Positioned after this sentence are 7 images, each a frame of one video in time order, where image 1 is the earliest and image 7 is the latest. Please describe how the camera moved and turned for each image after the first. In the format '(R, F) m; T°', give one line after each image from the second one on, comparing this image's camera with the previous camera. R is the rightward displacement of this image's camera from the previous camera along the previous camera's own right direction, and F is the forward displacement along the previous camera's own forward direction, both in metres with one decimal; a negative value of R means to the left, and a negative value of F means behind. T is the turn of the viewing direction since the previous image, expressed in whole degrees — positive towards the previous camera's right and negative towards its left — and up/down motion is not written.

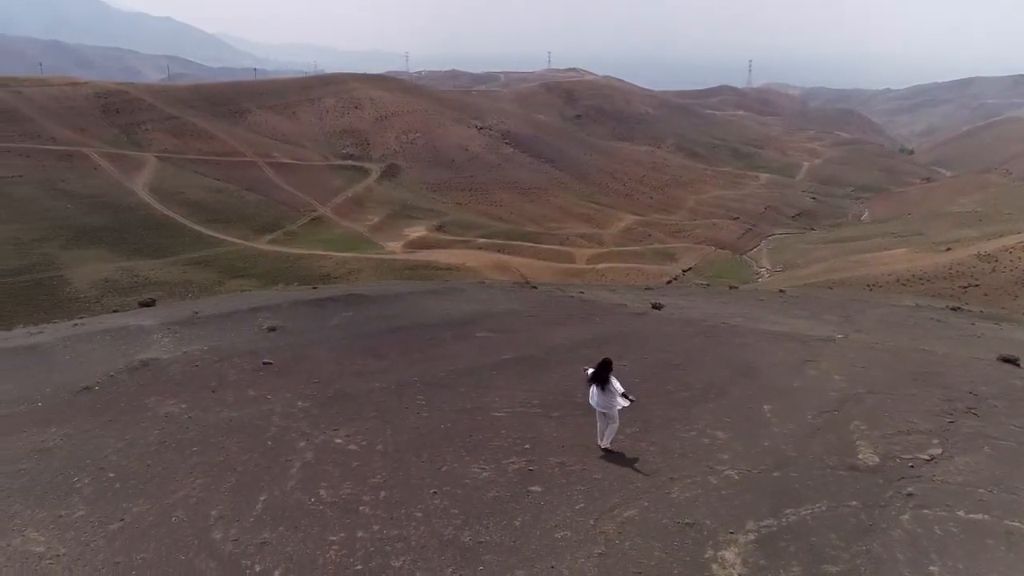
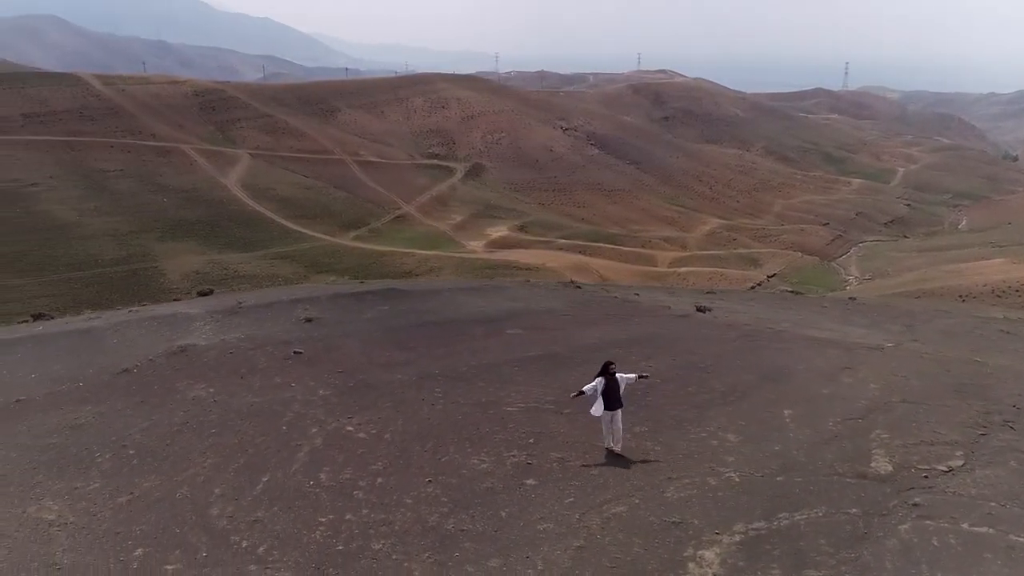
(+0.7, -0.1) m; -5°
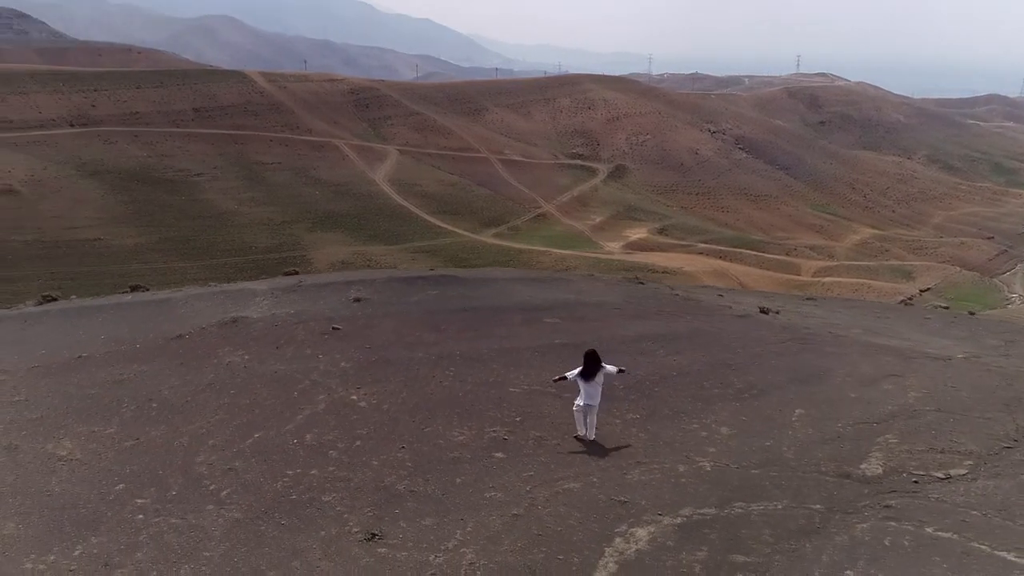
(+1.5, -0.3) m; -9°
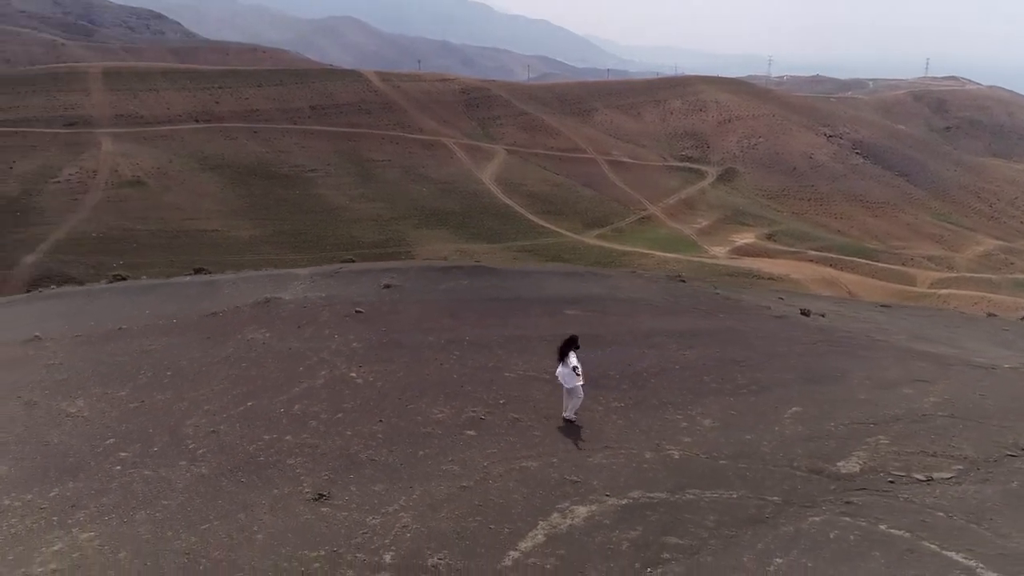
(+1.3, -0.3) m; -6°
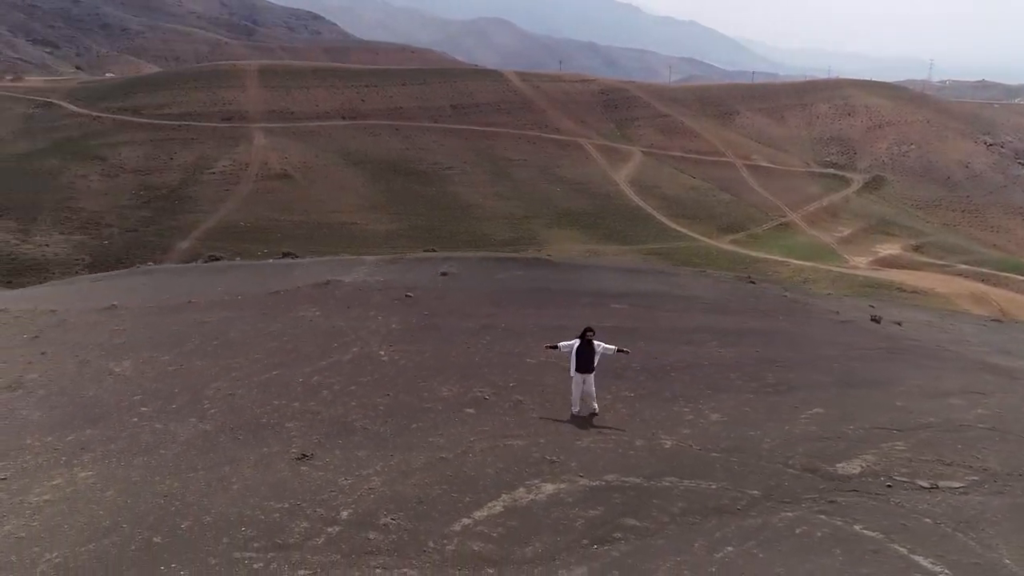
(+1.3, -0.2) m; -8°
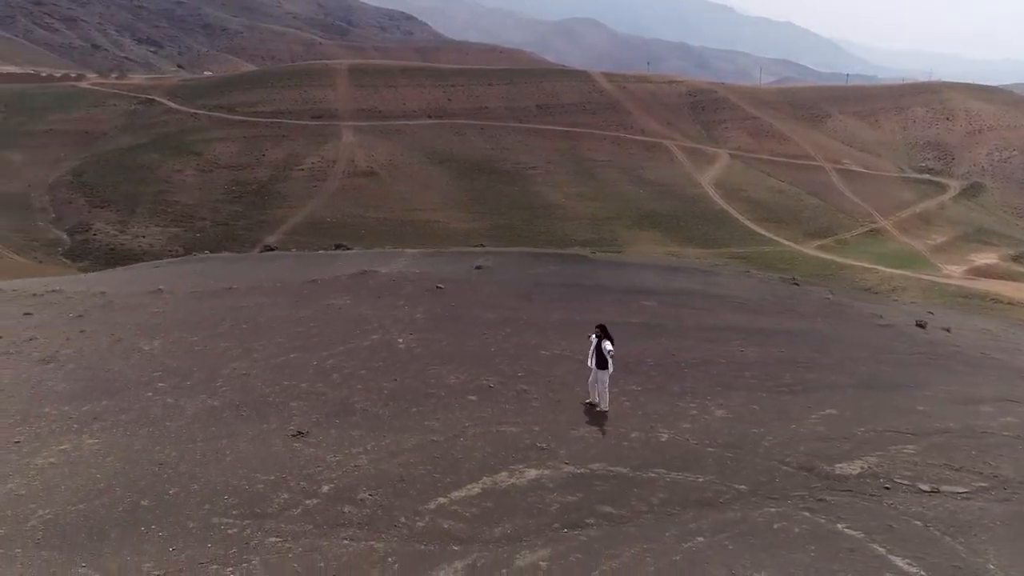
(+0.8, -0.2) m; -5°
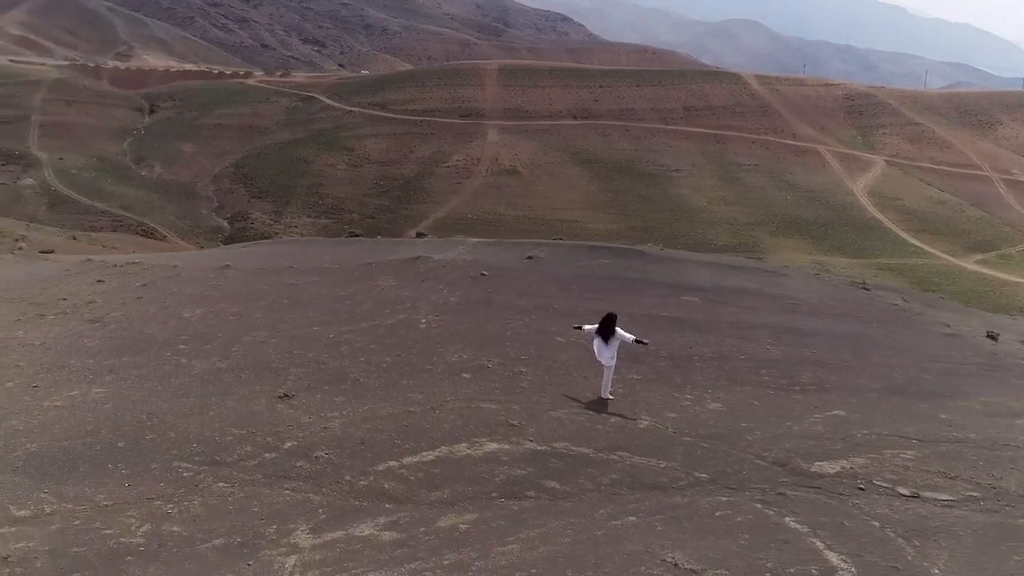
(+1.6, -0.2) m; -9°
